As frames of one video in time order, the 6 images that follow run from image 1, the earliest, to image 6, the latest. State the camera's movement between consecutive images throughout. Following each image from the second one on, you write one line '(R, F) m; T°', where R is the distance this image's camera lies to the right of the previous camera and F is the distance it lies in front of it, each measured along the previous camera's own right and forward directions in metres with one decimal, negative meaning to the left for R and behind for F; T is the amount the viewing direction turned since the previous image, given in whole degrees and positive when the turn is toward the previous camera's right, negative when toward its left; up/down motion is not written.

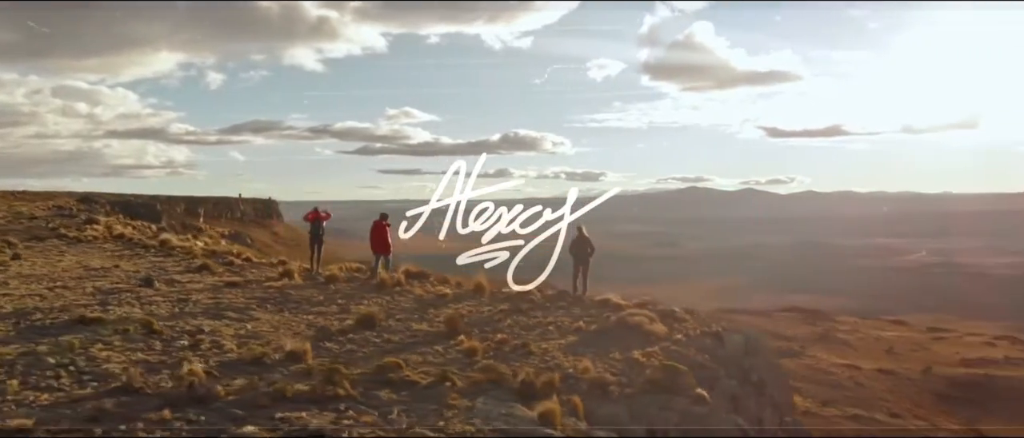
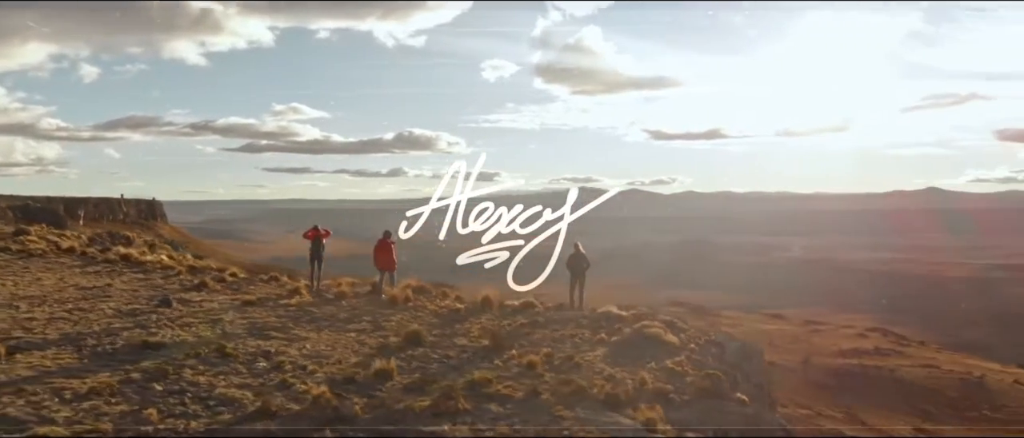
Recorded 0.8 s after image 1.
(-1.7, -0.7) m; +8°
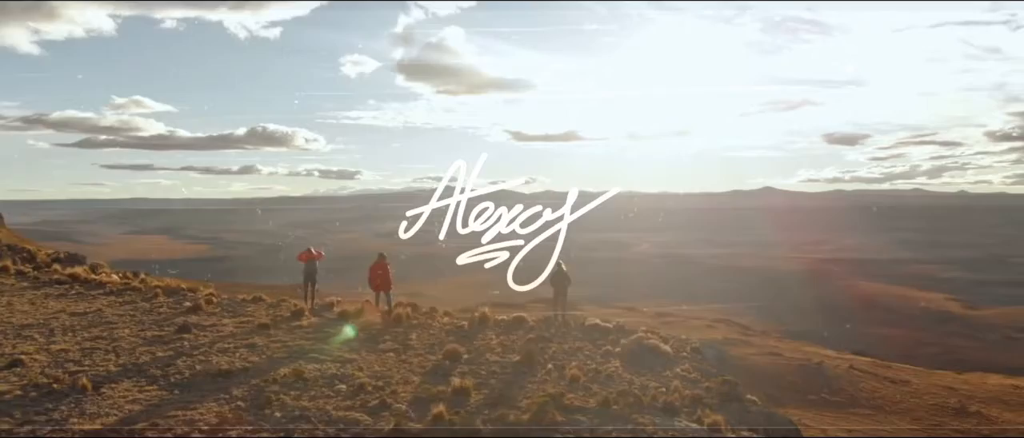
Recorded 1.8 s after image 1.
(-2.2, -0.9) m; +10°
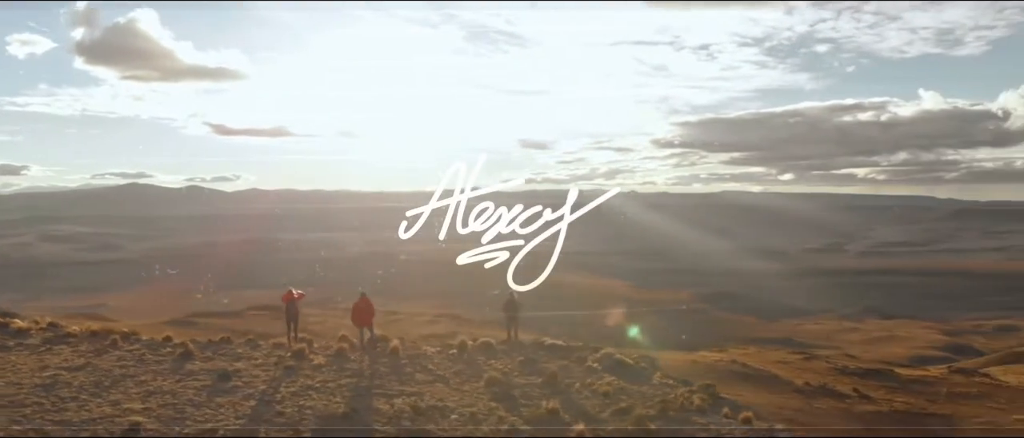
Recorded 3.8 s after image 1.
(-4.7, -1.3) m; +20°
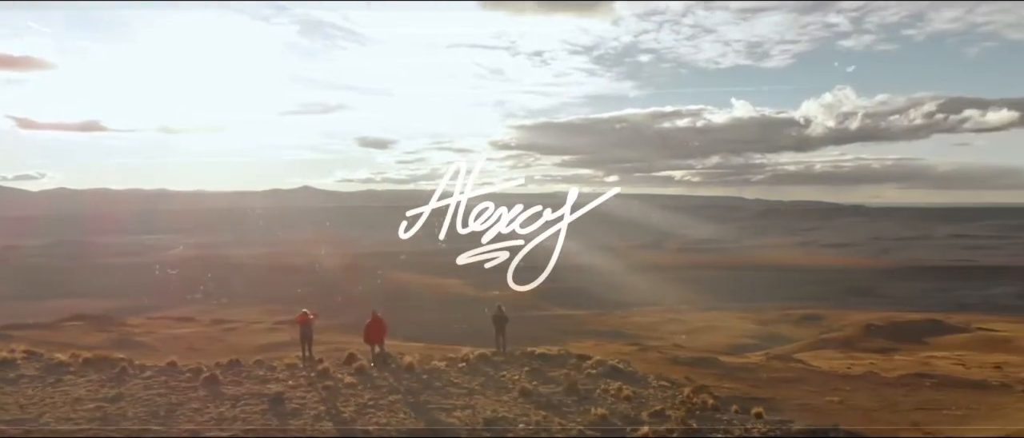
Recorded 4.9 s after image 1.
(-3.1, -0.8) m; +11°
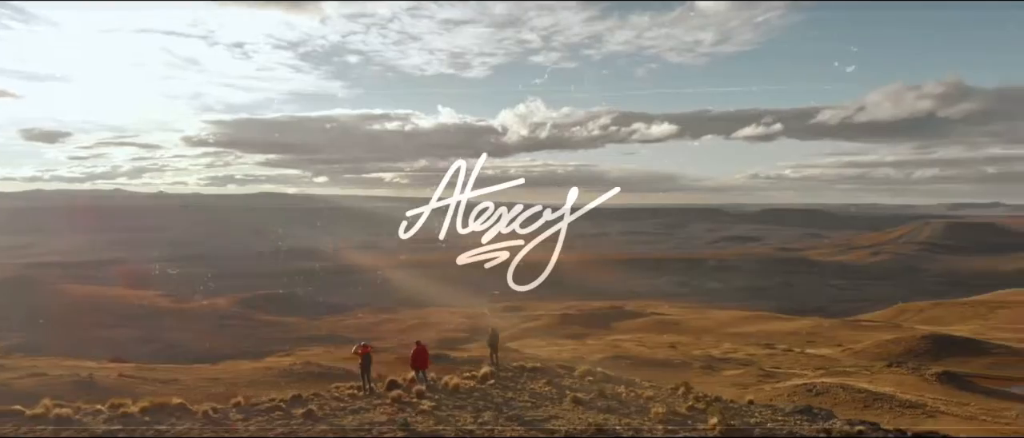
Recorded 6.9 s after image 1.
(-6.6, -1.2) m; +20°
